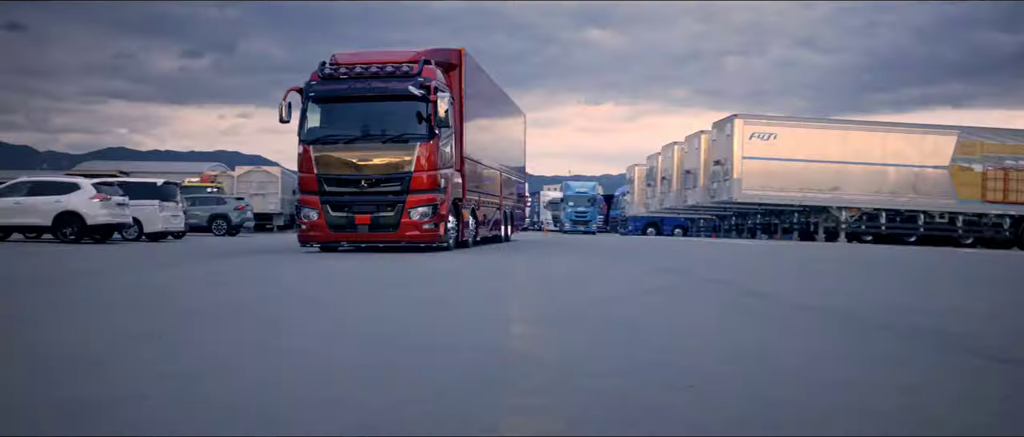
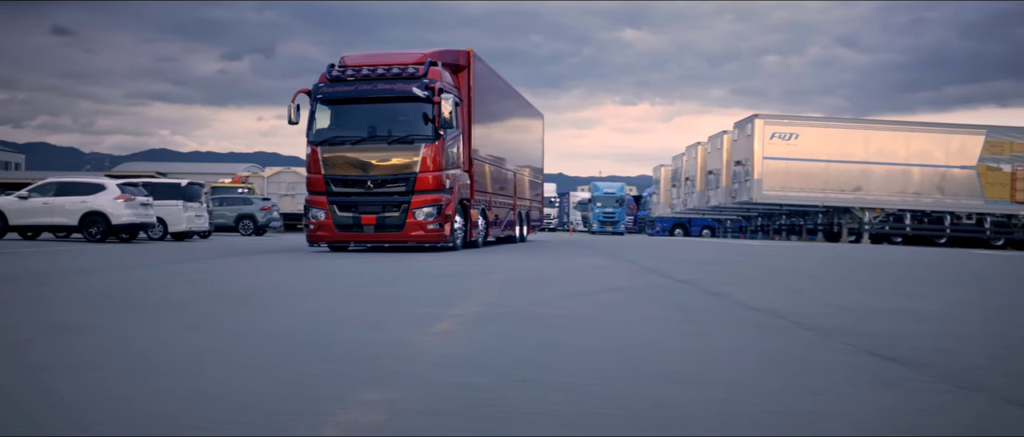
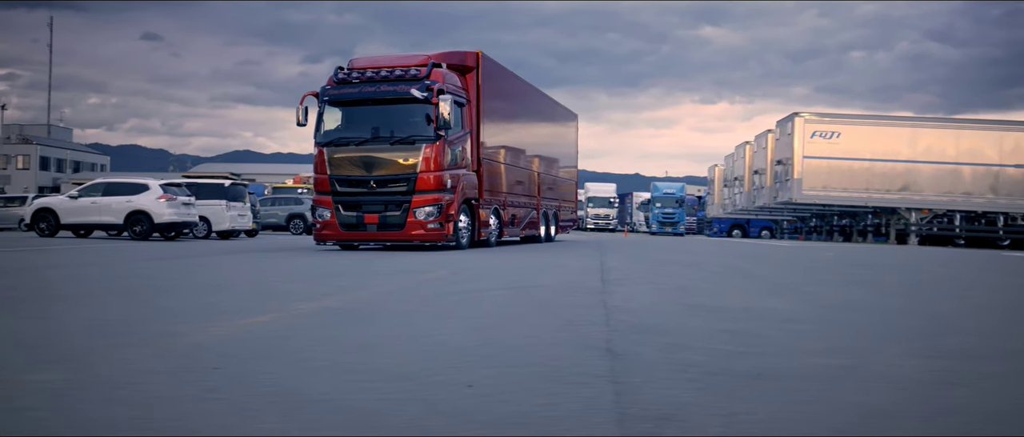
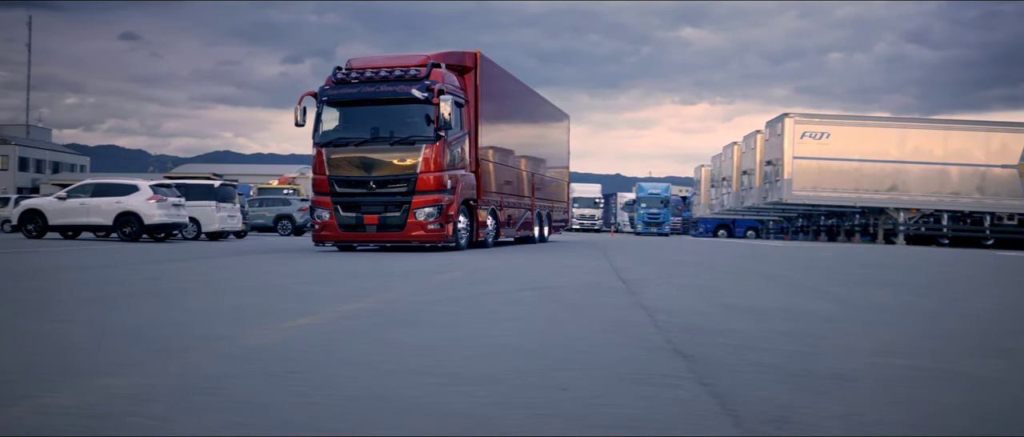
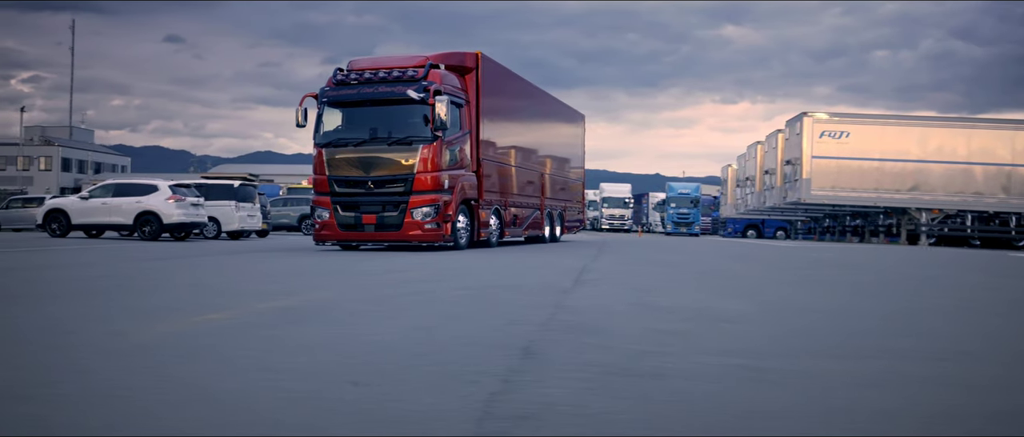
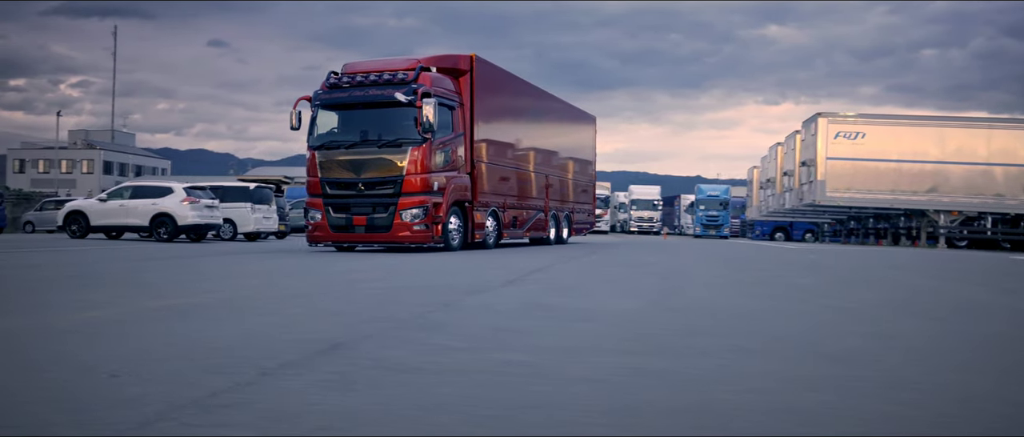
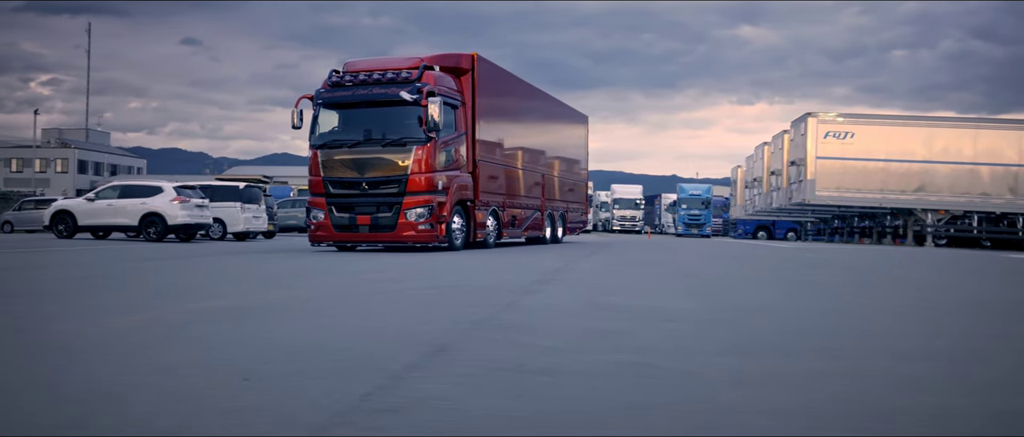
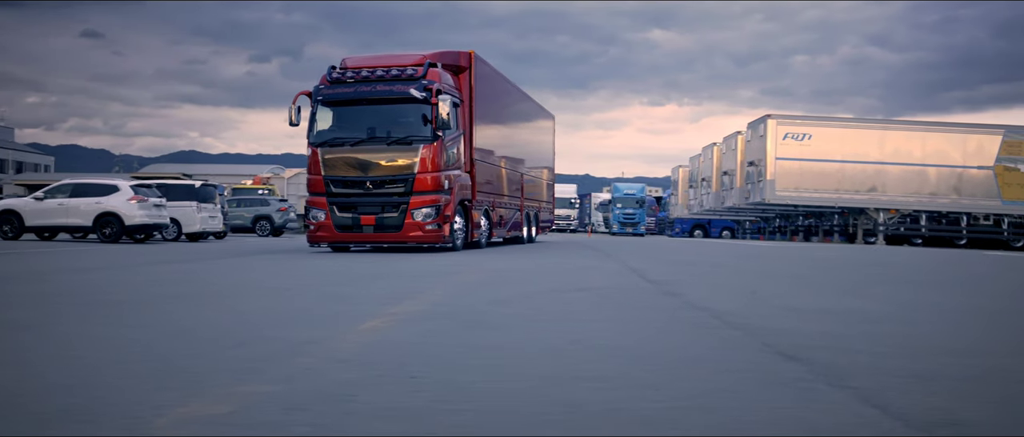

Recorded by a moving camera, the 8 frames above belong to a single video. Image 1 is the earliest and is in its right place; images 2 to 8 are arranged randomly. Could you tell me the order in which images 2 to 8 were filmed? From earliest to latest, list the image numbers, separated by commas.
2, 8, 4, 3, 5, 7, 6
